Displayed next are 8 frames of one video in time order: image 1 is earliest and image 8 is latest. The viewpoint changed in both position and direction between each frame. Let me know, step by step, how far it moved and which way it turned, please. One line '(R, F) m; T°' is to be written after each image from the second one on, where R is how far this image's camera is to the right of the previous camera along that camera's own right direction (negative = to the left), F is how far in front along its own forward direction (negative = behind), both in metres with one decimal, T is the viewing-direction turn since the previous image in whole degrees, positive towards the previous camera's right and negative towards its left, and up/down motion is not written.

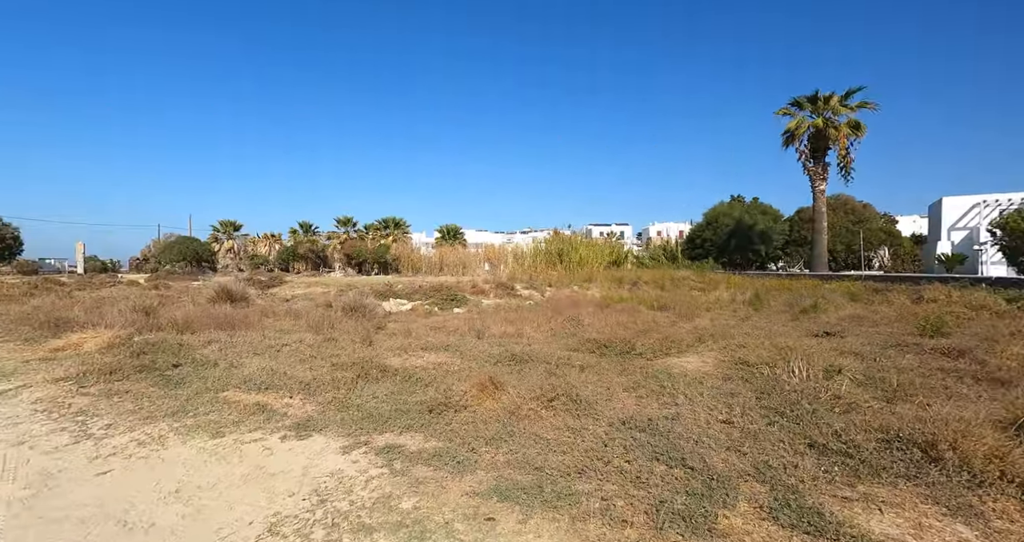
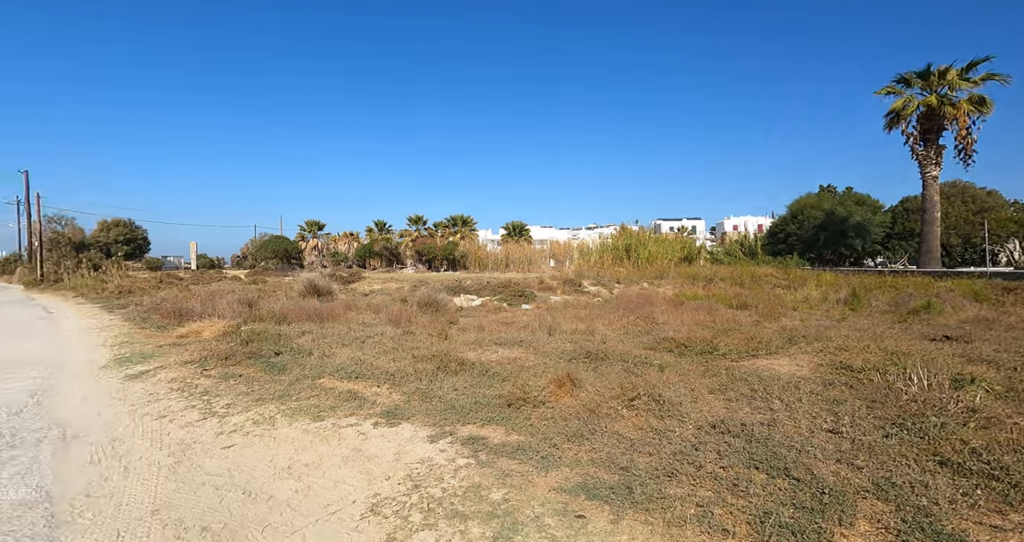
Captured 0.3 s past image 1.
(-0.1, -0.1) m; -8°
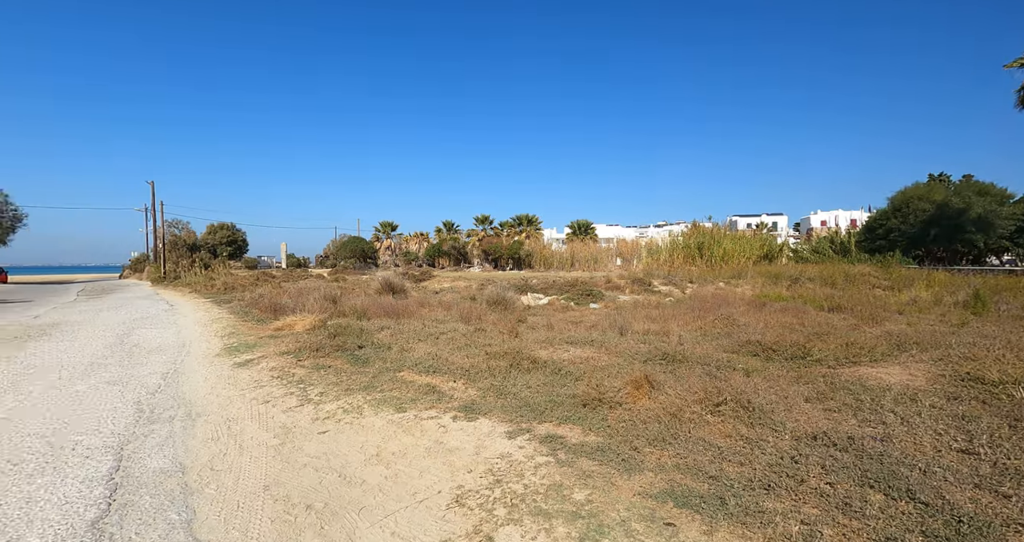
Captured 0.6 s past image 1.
(-0.1, 0.0) m; -7°
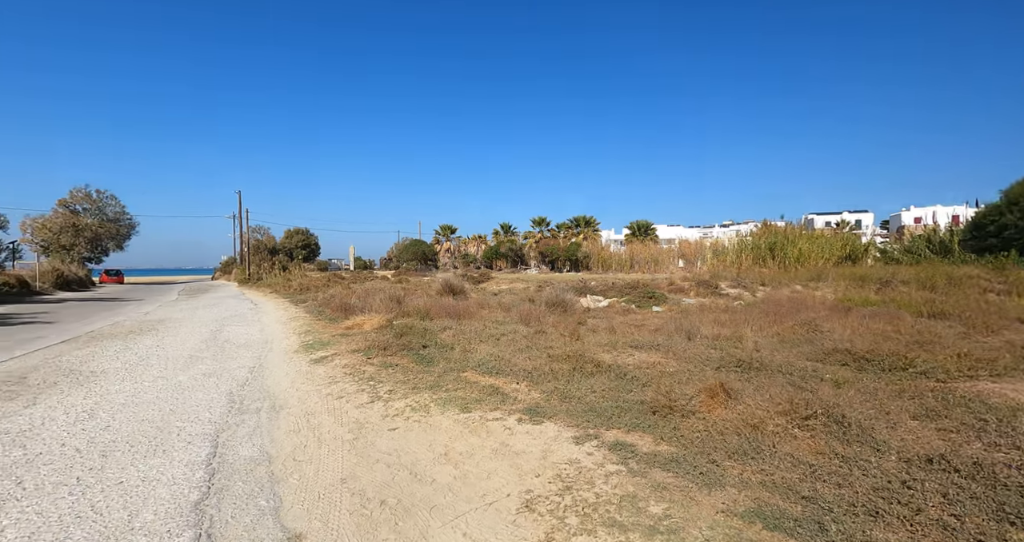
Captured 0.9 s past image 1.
(-0.1, +0.1) m; -7°
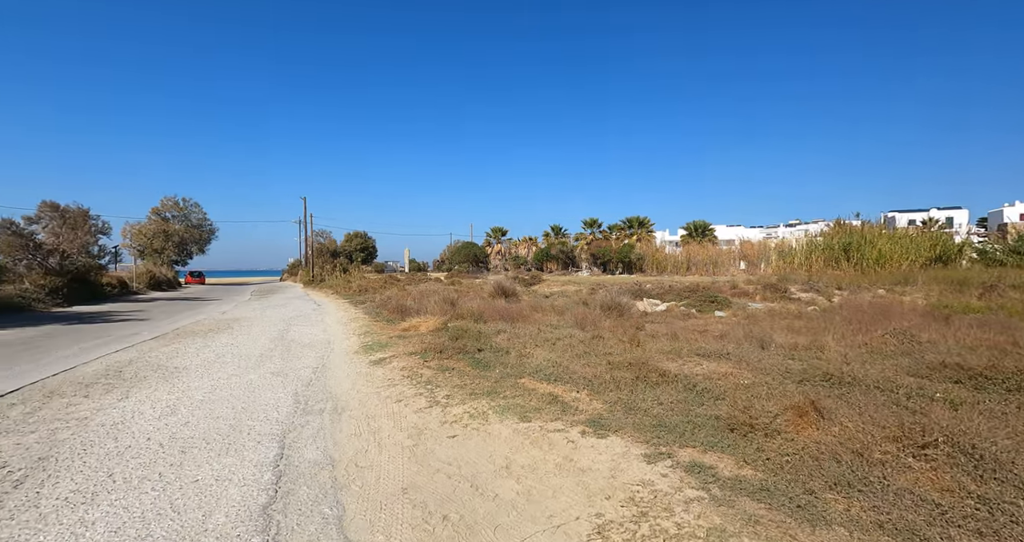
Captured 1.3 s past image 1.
(-0.1, +0.2) m; -6°
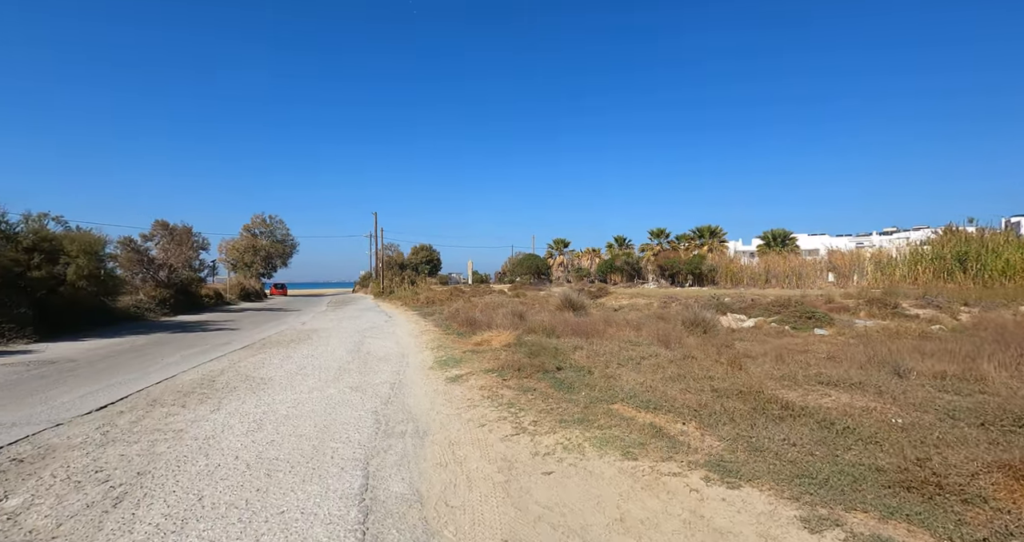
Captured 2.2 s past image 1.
(-0.3, +0.4) m; -7°
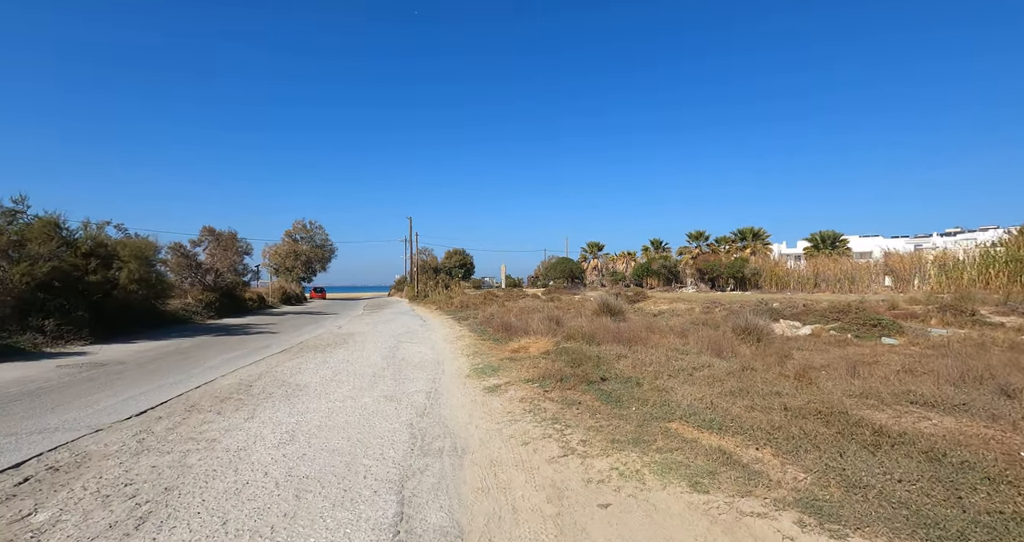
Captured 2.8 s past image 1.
(-0.1, +0.4) m; -4°
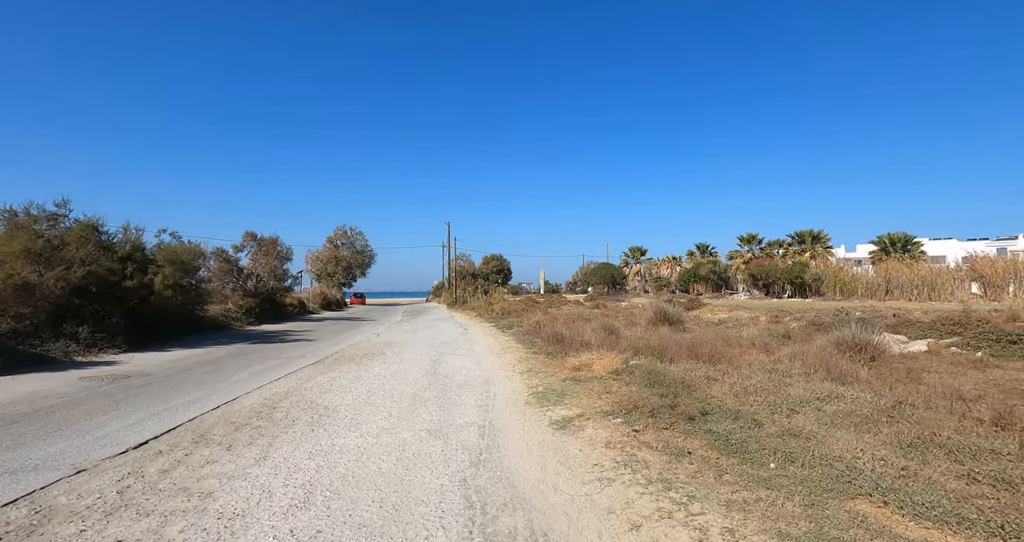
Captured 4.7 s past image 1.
(-0.5, +1.6) m; -4°
